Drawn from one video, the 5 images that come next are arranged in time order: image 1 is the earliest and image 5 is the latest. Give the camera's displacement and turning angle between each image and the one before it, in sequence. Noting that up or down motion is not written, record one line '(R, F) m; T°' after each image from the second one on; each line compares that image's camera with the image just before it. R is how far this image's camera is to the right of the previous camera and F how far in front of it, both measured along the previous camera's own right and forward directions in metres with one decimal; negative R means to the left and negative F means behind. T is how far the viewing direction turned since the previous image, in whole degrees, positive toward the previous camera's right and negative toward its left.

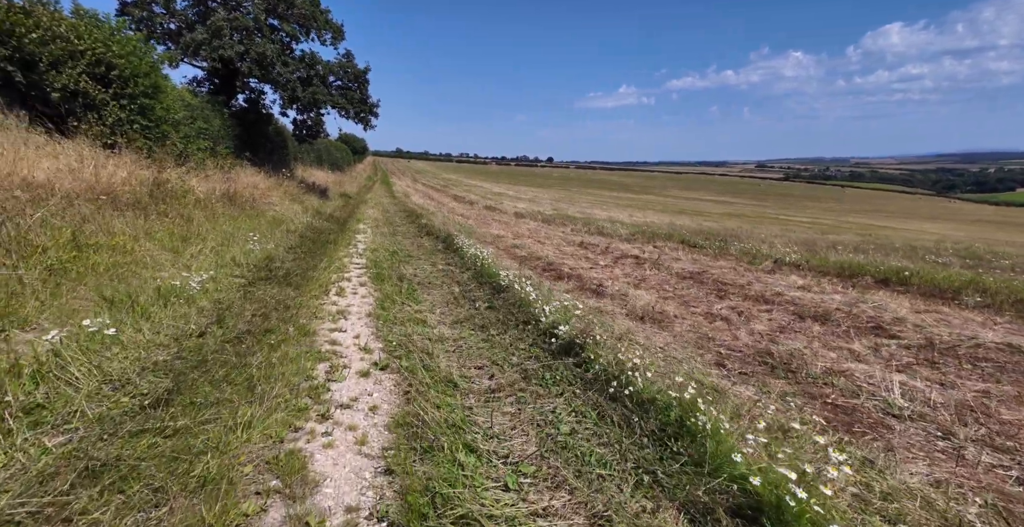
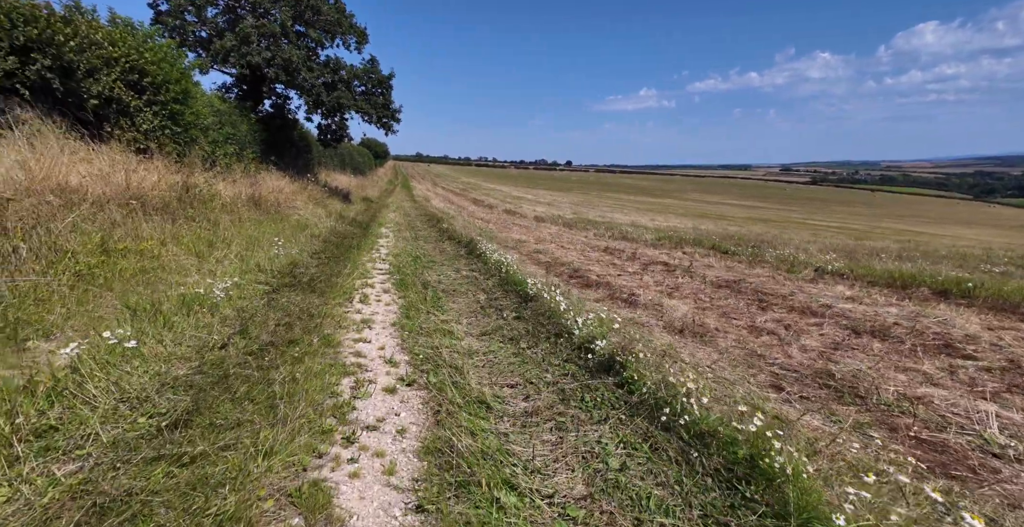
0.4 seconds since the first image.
(-0.1, +0.2) m; -2°
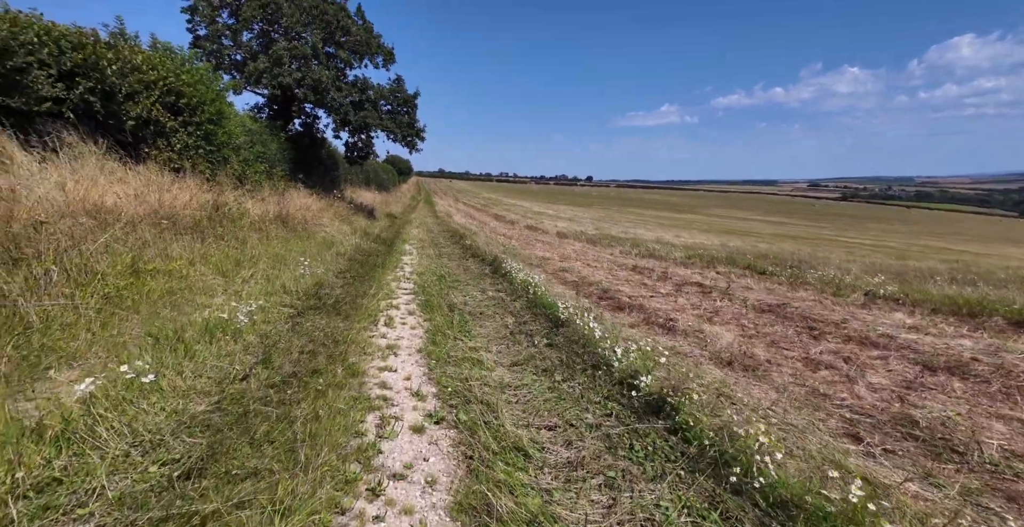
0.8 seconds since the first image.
(-0.1, +0.2) m; -2°
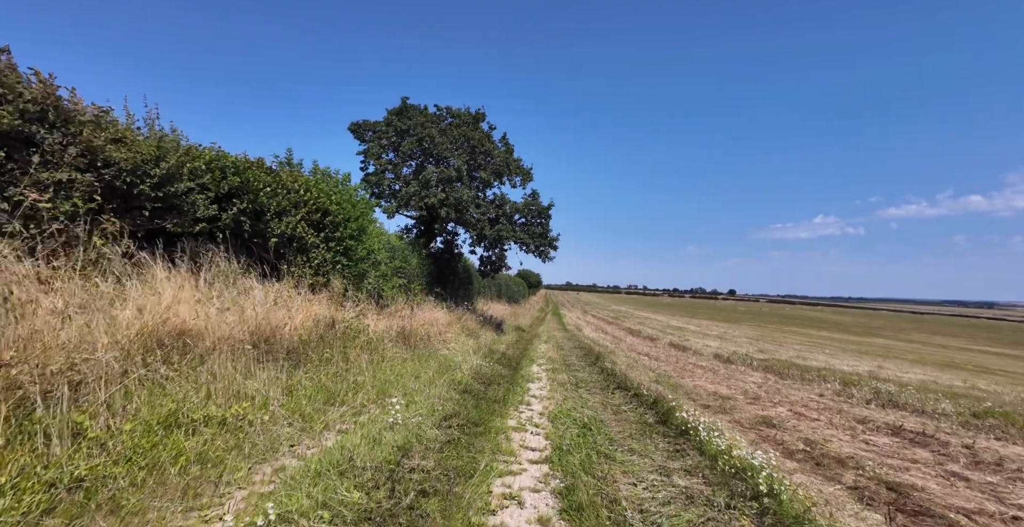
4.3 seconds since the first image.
(-0.6, +2.8) m; -15°
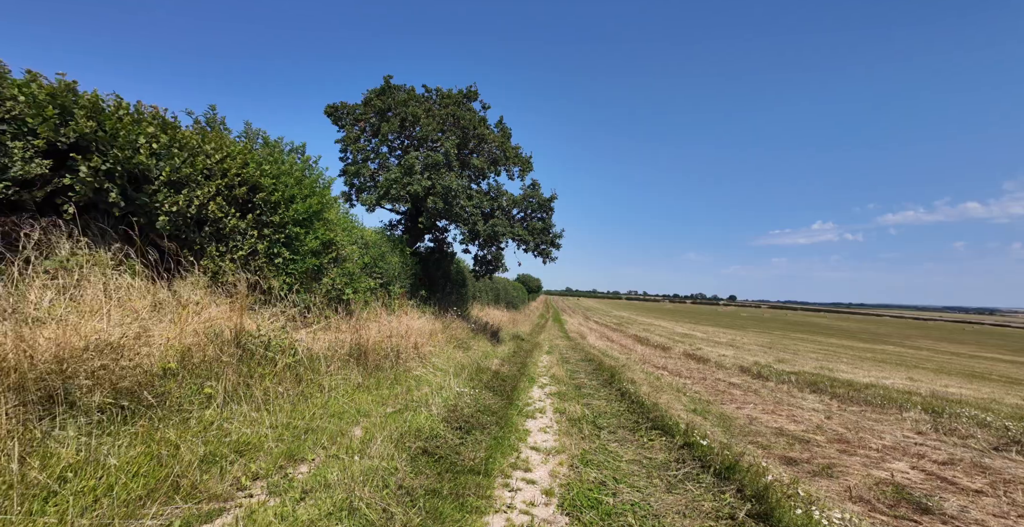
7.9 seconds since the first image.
(+0.1, +3.2) m; 0°
